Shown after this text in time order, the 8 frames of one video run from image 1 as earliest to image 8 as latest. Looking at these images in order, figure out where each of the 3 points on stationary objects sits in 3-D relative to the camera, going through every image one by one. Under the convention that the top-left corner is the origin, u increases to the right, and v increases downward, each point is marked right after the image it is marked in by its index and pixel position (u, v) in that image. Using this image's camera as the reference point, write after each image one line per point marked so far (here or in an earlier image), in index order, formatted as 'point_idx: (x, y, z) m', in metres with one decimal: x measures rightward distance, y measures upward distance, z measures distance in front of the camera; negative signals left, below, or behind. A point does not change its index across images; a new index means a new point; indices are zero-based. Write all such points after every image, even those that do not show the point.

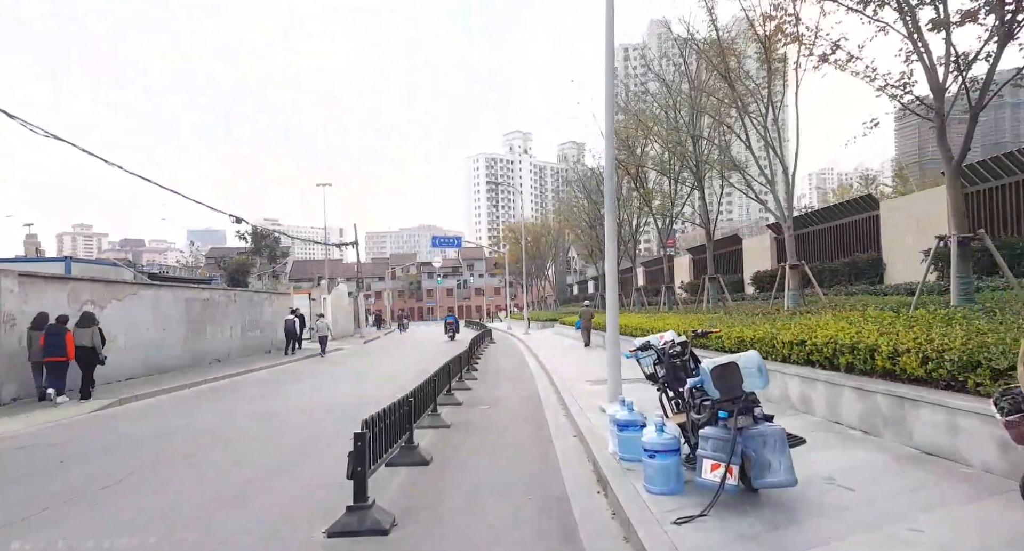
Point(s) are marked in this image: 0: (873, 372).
0: (+3.8, -1.0, +6.8) m
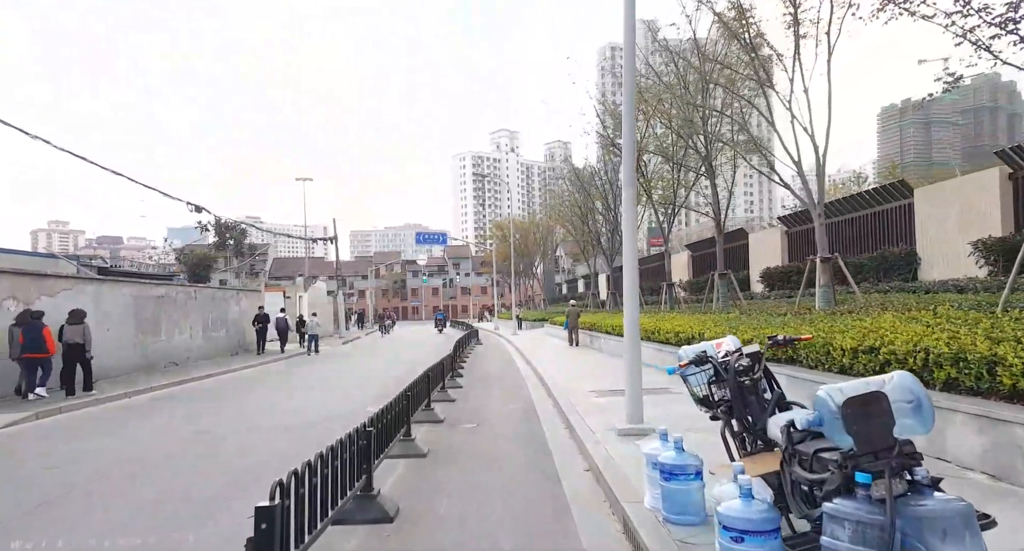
0: (+3.8, -0.9, +5.1) m
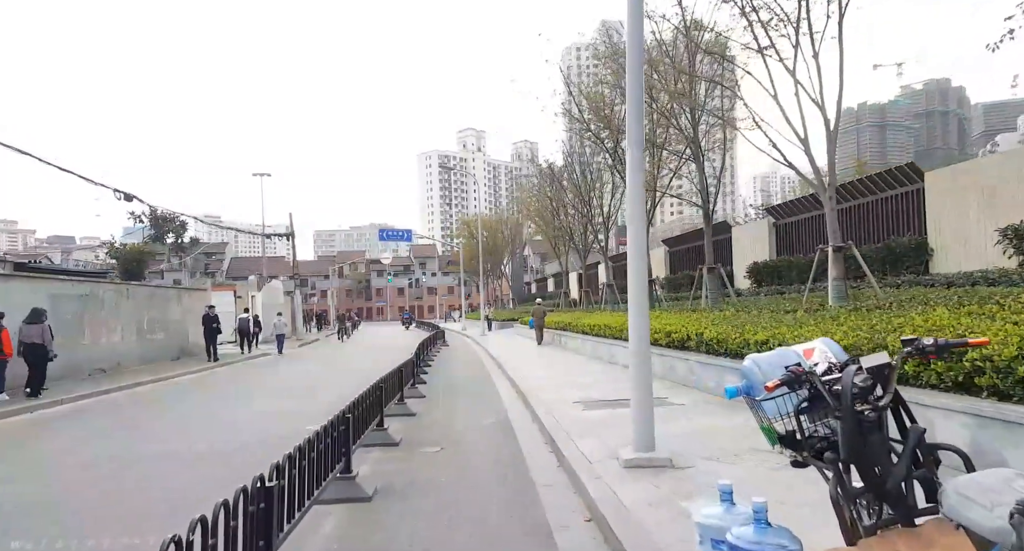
0: (+3.7, -0.8, +3.6) m
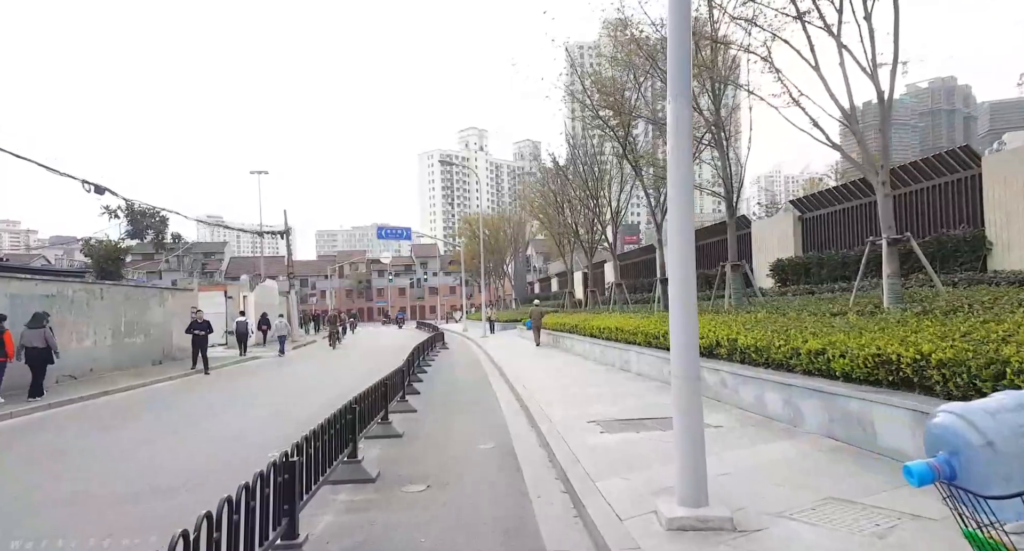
0: (+3.7, -0.7, +2.2) m
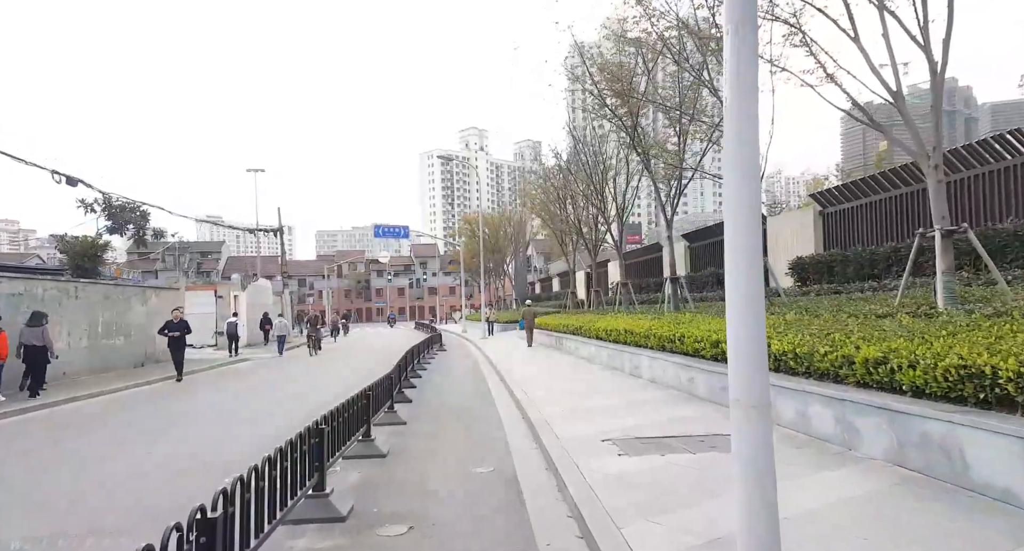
0: (+3.7, -0.7, +1.2) m
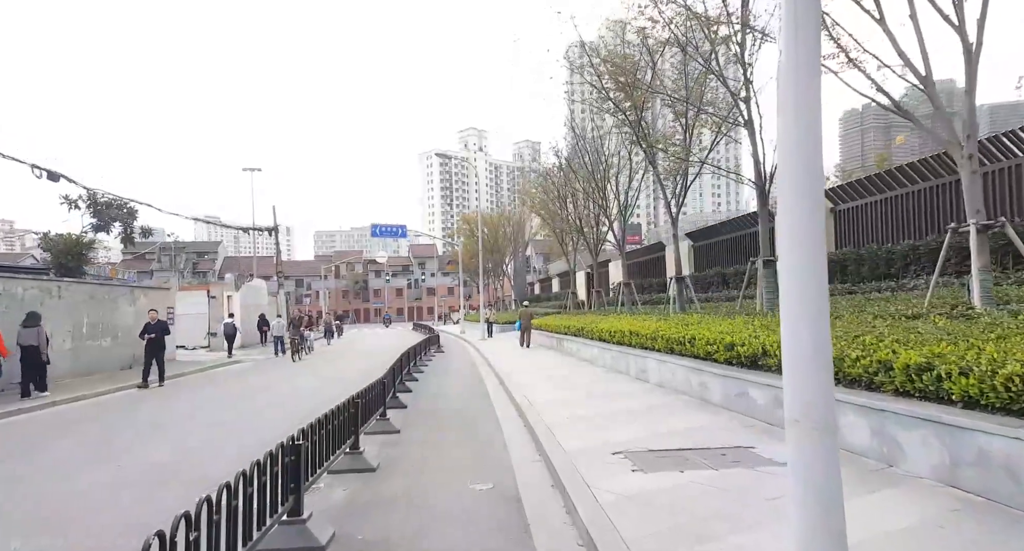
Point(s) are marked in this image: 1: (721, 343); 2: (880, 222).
0: (+3.7, -0.7, +0.6) m
1: (+2.9, -1.0, +9.0) m
2: (+8.1, +1.2, +14.1) m
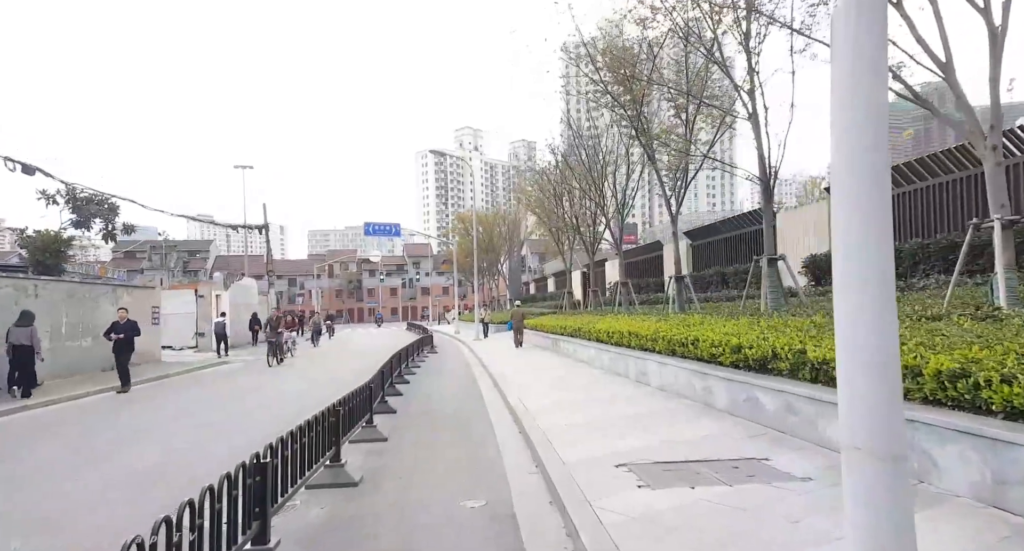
0: (+3.7, -0.6, +0.1) m
1: (+2.9, -0.9, +8.6) m
2: (+8.0, +1.2, +13.7) m
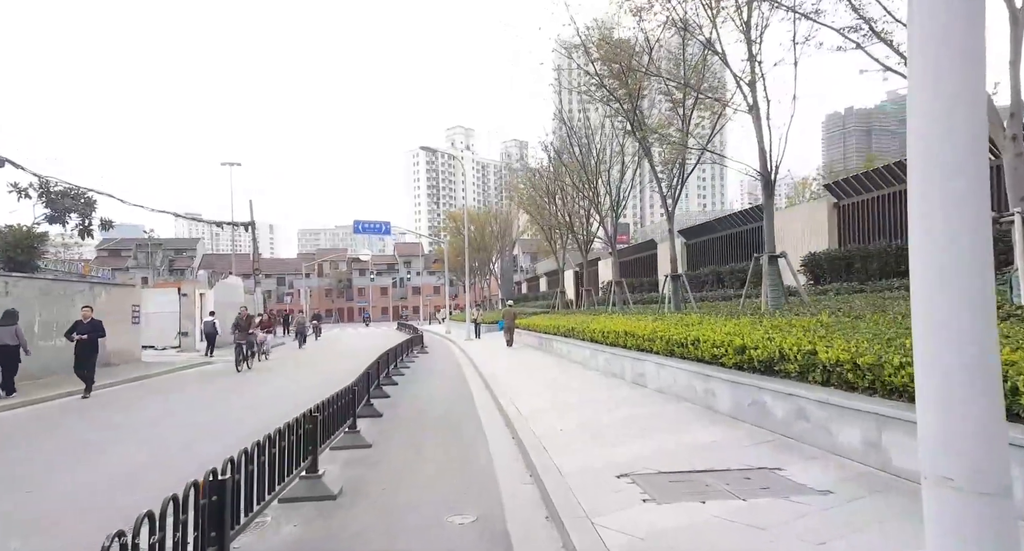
0: (+3.7, -0.6, -0.3) m
1: (+2.8, -0.9, +8.2) m
2: (+7.8, +1.2, +13.4) m
